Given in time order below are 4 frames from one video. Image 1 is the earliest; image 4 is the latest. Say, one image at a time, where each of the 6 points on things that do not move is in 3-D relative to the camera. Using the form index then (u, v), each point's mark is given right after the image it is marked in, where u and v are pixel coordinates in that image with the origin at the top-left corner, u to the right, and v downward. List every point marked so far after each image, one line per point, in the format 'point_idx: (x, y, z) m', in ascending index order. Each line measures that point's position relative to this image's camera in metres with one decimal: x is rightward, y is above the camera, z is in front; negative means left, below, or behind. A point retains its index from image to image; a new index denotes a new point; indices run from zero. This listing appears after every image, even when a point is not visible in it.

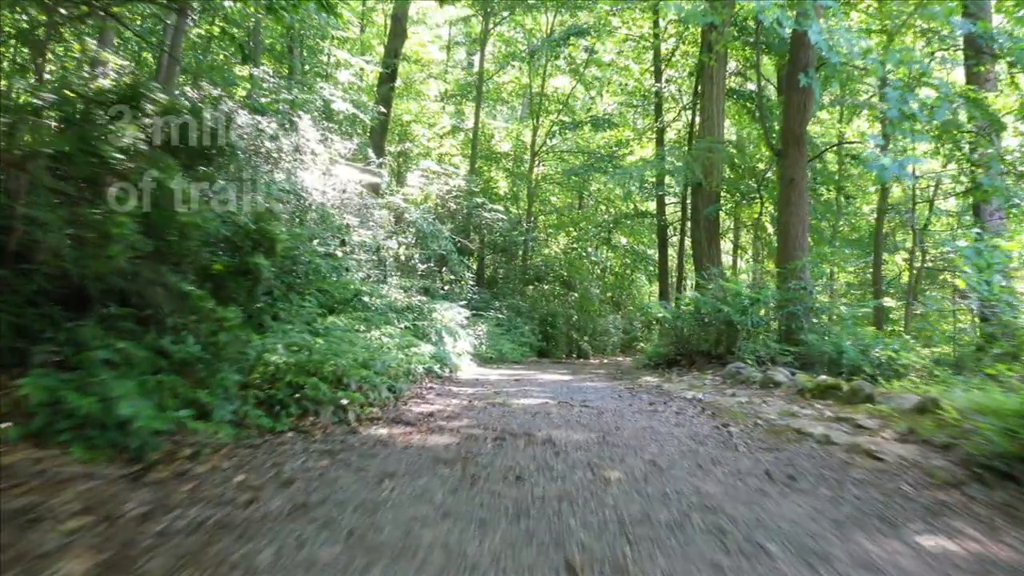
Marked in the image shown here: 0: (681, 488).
0: (+1.3, -1.6, +3.5) m
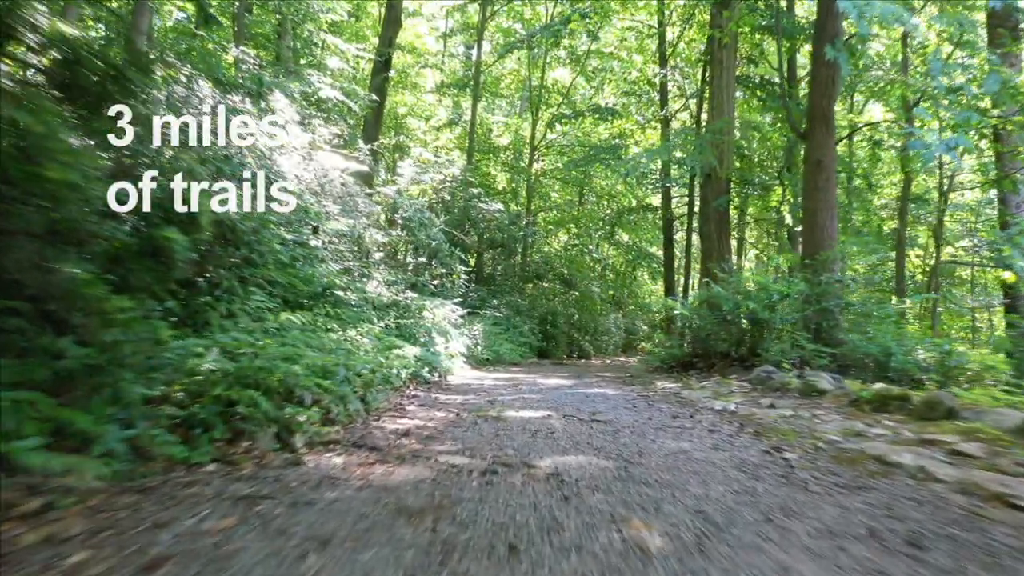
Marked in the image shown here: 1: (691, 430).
0: (+1.3, -1.4, +2.3) m
1: (+2.1, -1.6, +5.2) m
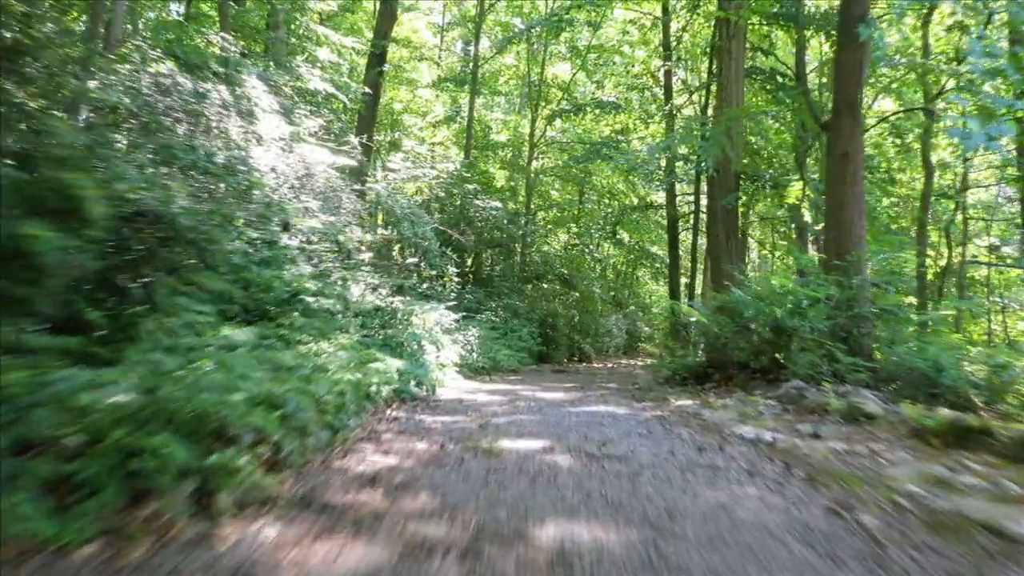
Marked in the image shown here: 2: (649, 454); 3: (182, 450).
0: (+1.2, -1.5, +1.4) m
1: (+2.0, -1.7, +4.3) m
2: (+1.5, -1.8, +4.9) m
3: (-2.4, -1.2, +3.3) m
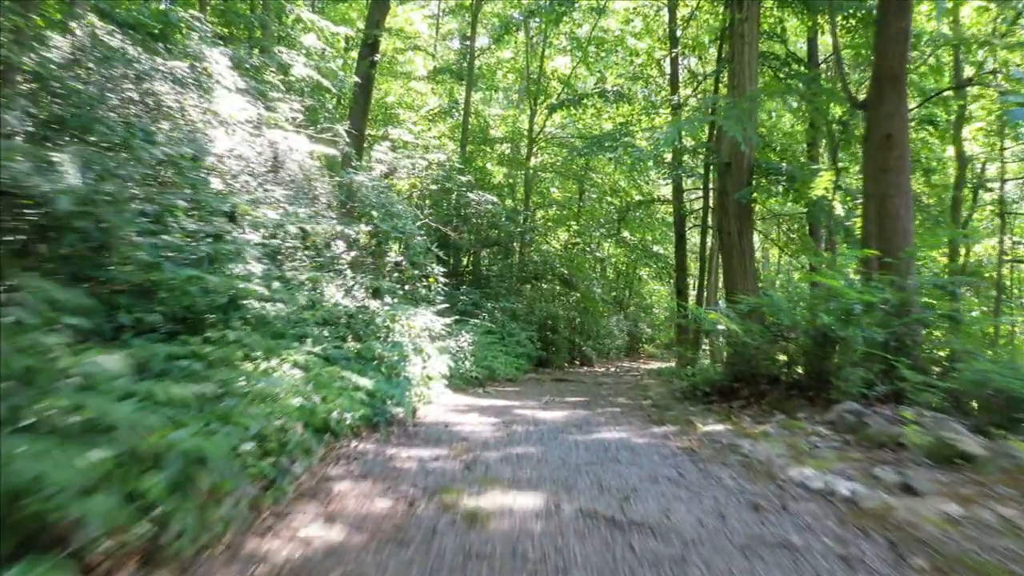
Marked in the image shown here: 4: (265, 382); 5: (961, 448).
0: (+1.2, -1.6, +0.1) m
1: (+2.0, -1.8, +3.0) m
2: (+1.4, -1.8, +3.6) m
3: (-2.5, -1.2, +2.0) m
4: (-2.6, -1.0, +4.7) m
5: (+4.4, -1.6, +4.4) m
